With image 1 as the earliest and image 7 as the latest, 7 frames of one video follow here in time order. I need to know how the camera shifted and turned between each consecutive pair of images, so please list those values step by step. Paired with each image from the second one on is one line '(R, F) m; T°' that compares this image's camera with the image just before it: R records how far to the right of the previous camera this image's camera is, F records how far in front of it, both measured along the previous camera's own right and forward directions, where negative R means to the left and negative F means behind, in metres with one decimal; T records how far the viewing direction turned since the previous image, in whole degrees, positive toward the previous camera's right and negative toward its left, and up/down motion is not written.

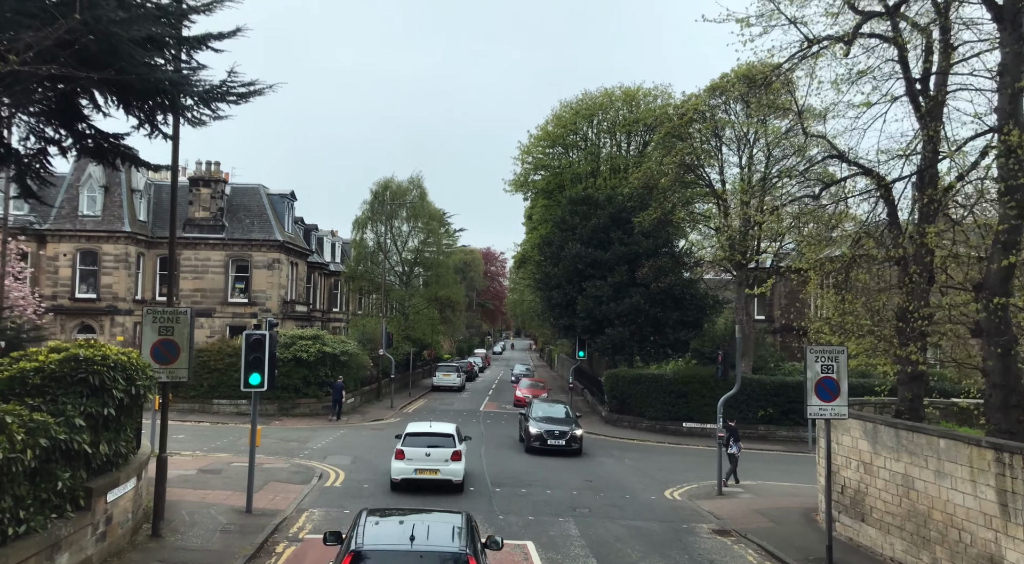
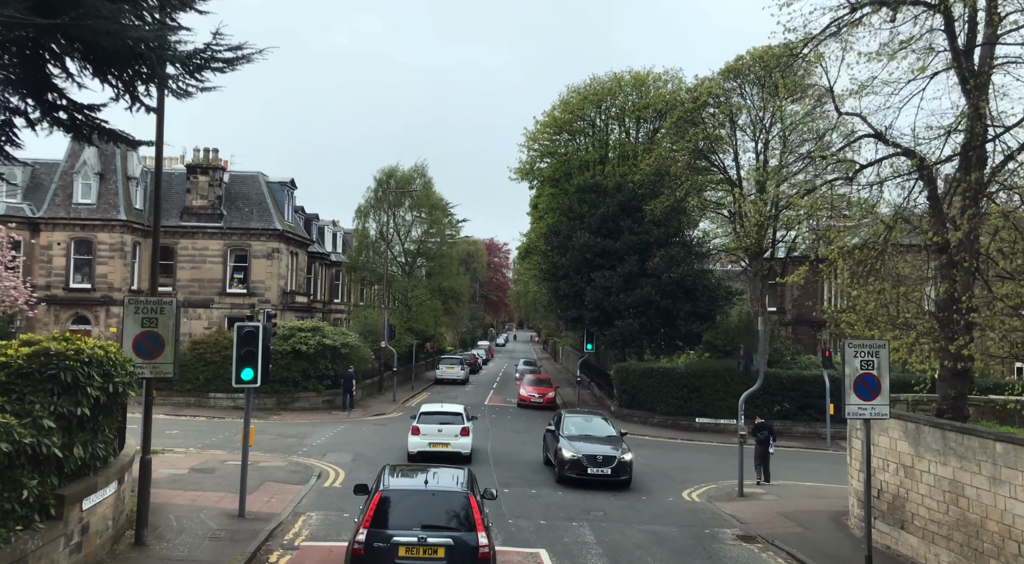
(-0.2, +0.9) m; 0°
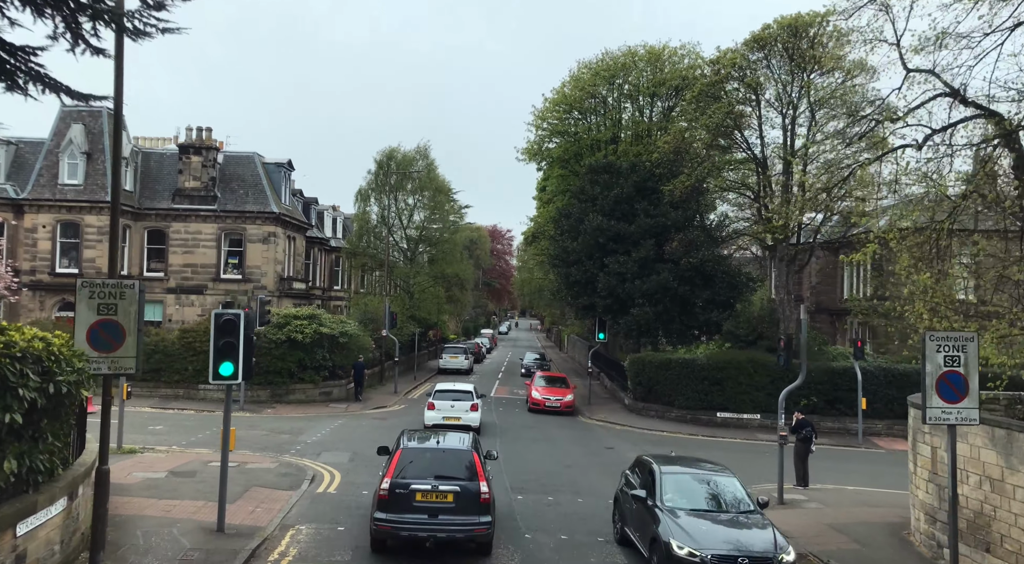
(-0.3, +1.6) m; 0°
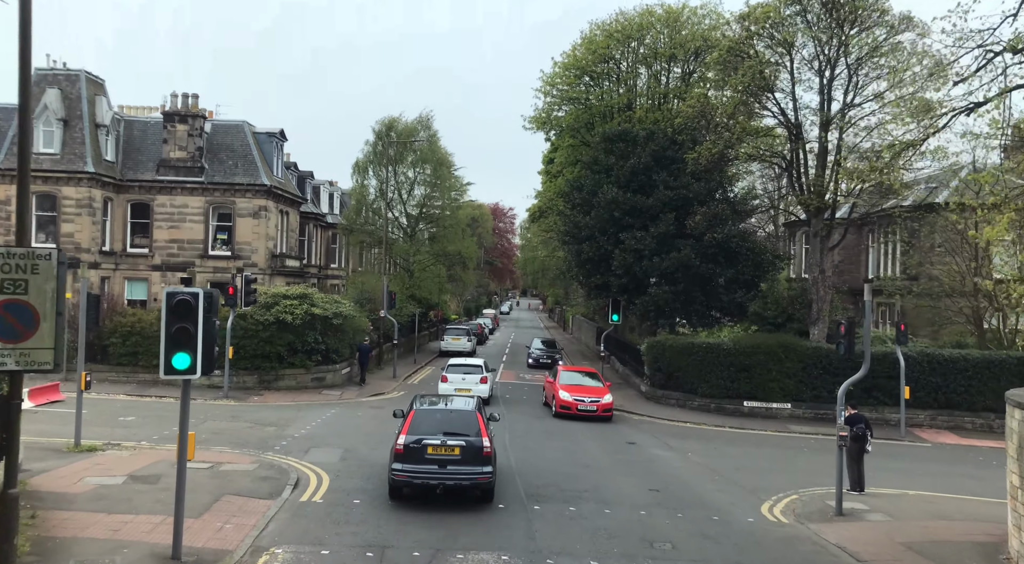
(-0.3, +2.0) m; 0°
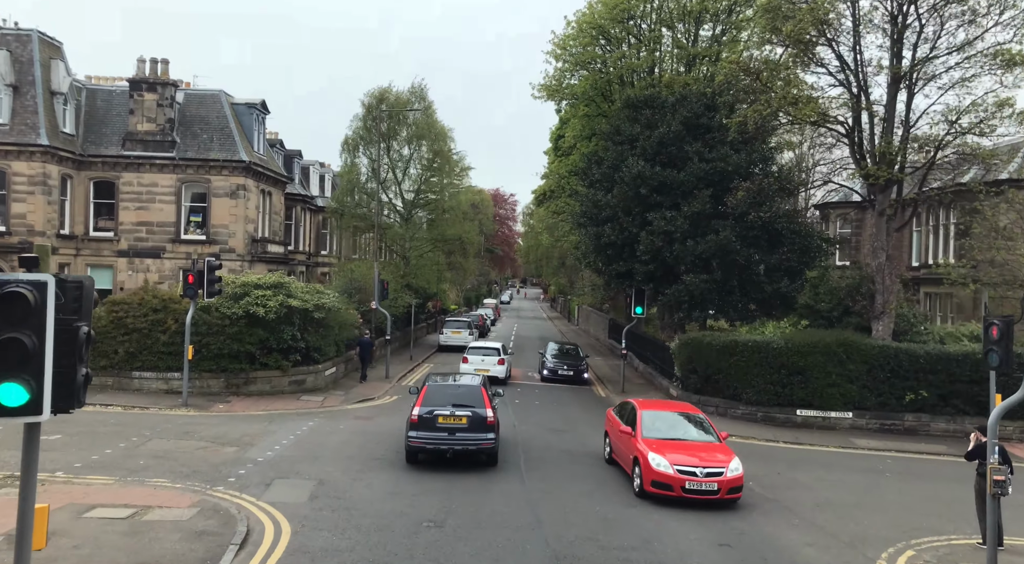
(-0.3, +3.3) m; 0°
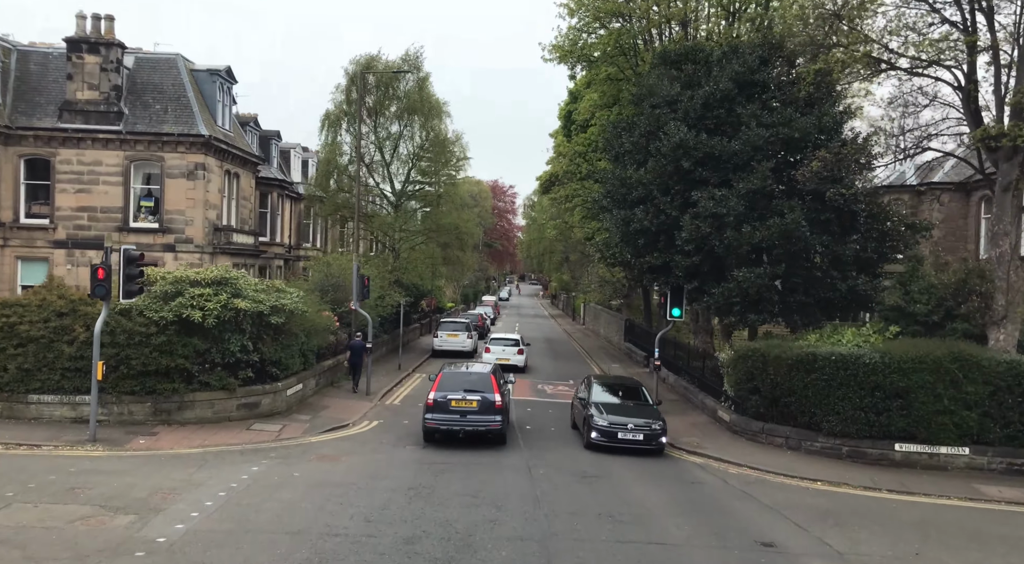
(-0.3, +4.3) m; 0°
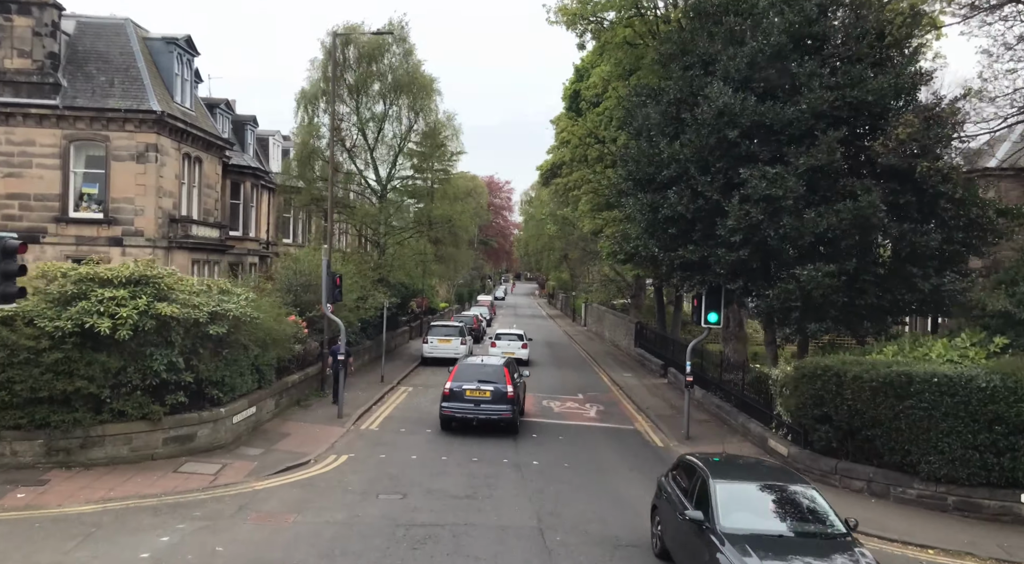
(-0.1, +3.4) m; 0°
